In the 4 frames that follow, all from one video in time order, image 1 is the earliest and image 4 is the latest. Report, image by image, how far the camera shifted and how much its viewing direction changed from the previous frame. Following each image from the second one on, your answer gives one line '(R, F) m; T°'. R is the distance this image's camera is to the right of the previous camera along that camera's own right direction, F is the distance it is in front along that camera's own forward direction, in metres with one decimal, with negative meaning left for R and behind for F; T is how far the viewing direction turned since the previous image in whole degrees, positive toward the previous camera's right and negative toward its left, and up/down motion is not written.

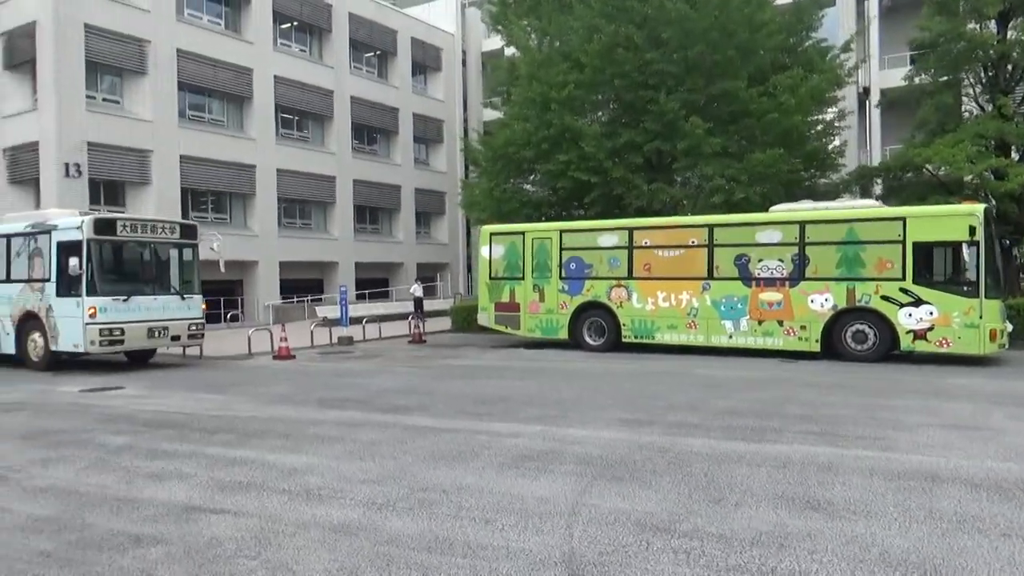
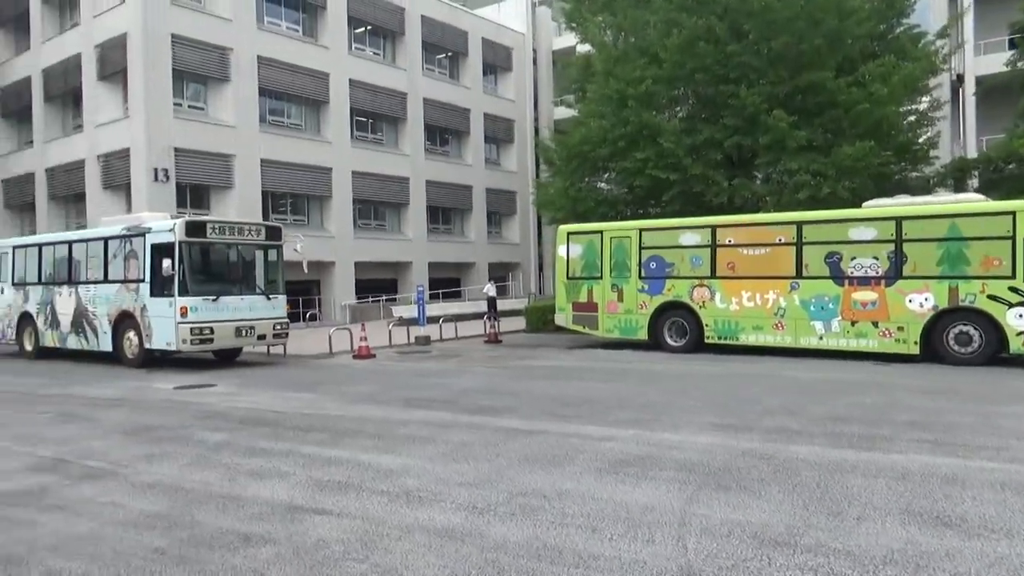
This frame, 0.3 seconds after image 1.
(-0.3, +0.1) m; -5°
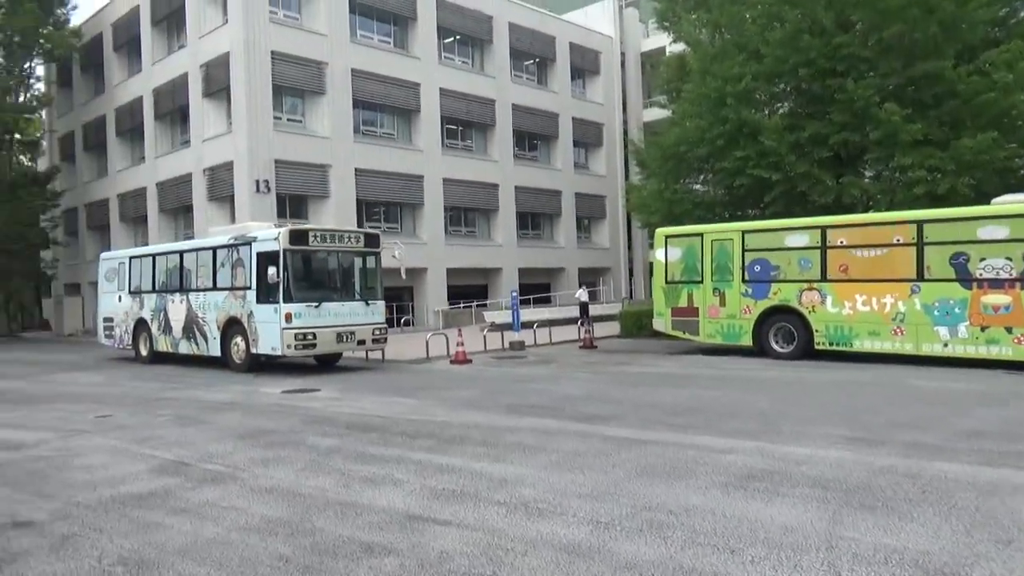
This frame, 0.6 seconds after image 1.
(-0.3, +0.2) m; -6°
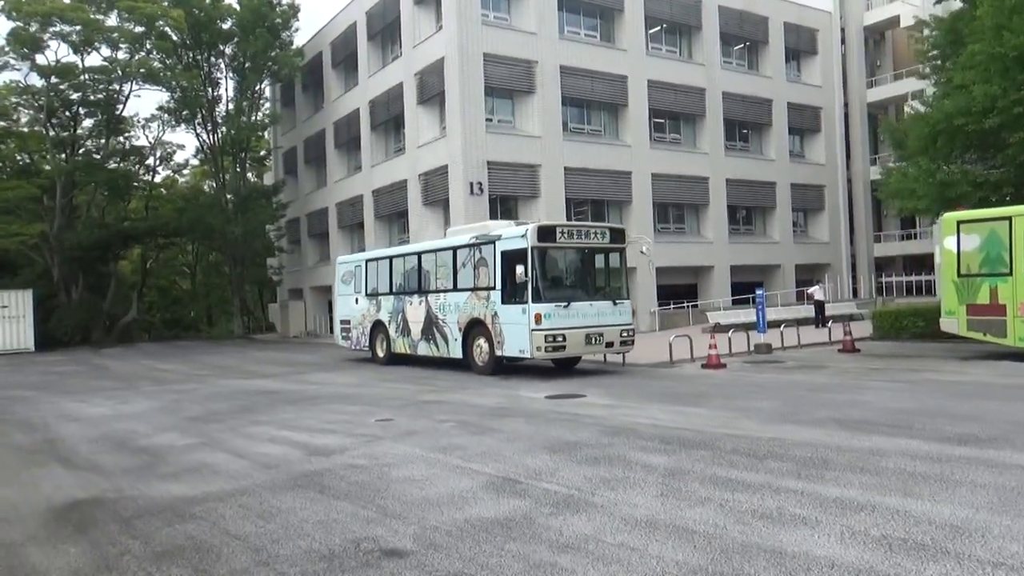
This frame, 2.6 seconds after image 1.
(-1.8, +1.1) m; -13°
